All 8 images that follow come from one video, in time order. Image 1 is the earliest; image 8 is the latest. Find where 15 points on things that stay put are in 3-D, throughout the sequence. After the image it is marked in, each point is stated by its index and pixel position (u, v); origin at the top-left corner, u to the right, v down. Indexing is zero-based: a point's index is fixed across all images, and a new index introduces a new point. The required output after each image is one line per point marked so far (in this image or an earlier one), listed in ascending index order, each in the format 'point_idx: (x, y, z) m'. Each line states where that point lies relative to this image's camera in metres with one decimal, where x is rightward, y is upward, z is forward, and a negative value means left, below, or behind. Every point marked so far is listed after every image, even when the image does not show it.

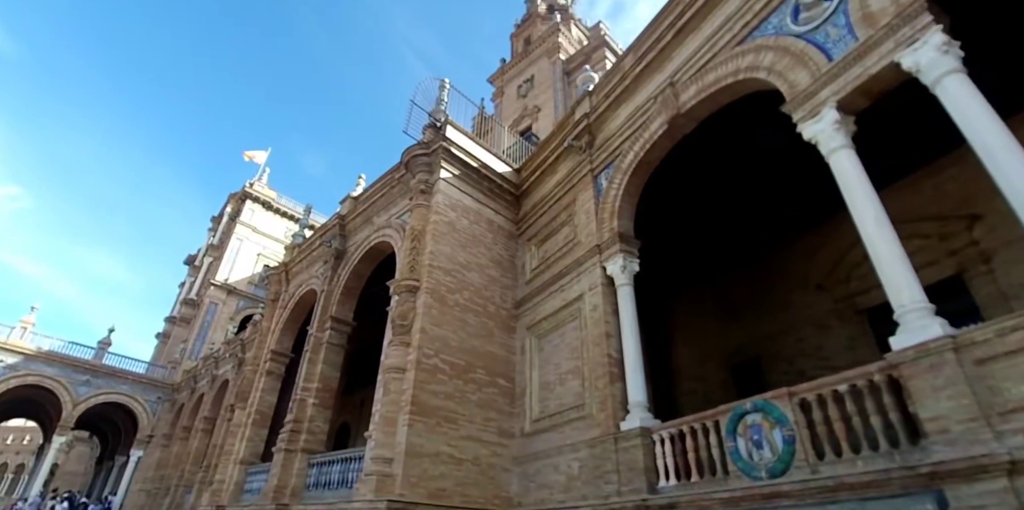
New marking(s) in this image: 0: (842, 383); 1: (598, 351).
0: (+3.1, -1.2, +4.7) m
1: (+1.4, -1.5, +7.9) m
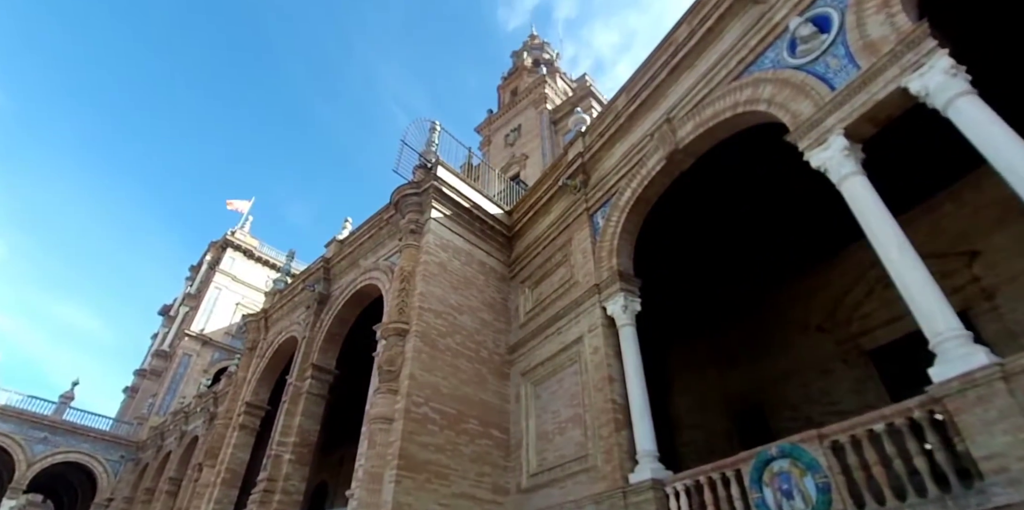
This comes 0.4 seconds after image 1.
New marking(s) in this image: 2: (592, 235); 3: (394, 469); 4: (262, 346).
0: (+3.2, -1.4, +4.3) m
1: (+1.3, -2.1, +7.4) m
2: (+1.5, +0.4, +9.1) m
3: (-1.7, -3.1, +7.1) m
4: (-7.4, -2.7, +14.4) m
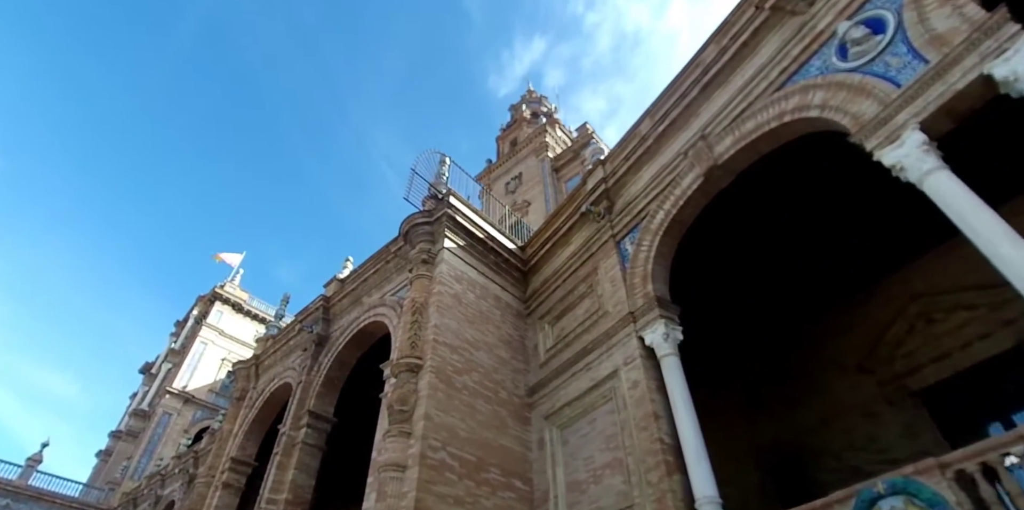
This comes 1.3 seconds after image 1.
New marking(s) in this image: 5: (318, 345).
0: (+3.6, -1.3, +3.5) m
1: (+1.7, -2.4, +6.5) m
2: (+1.9, -0.1, +8.5) m
3: (-1.3, -3.3, +6.0) m
4: (-7.1, -3.8, +13.3) m
5: (-4.4, -2.0, +11.1) m
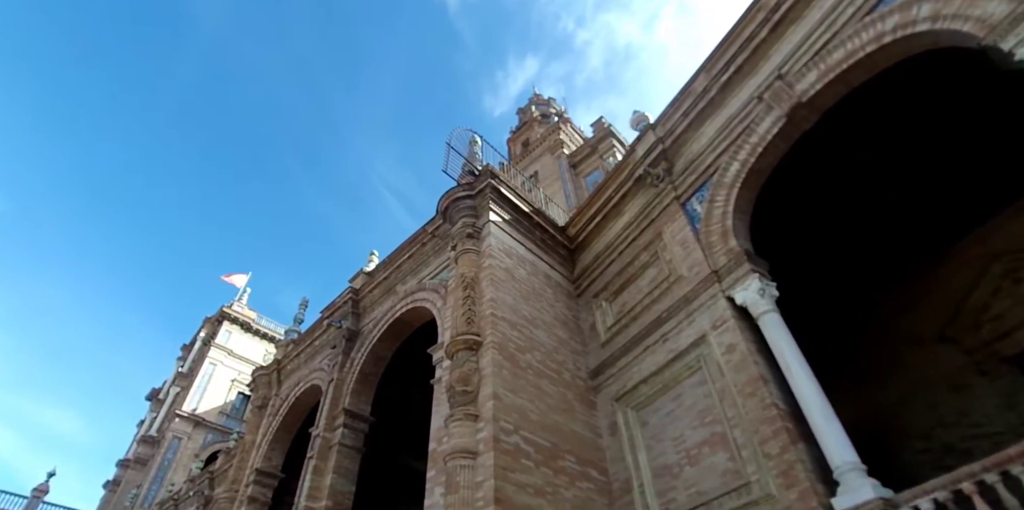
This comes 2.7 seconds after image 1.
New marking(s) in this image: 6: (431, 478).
0: (+4.6, -0.5, +2.7) m
1: (+2.7, -1.7, +5.7) m
2: (+2.8, +0.5, +7.7) m
3: (-0.2, -2.8, +5.1) m
4: (-6.0, -3.7, +12.4) m
5: (-3.4, -1.8, +10.3) m
6: (-1.0, -2.8, +6.1) m
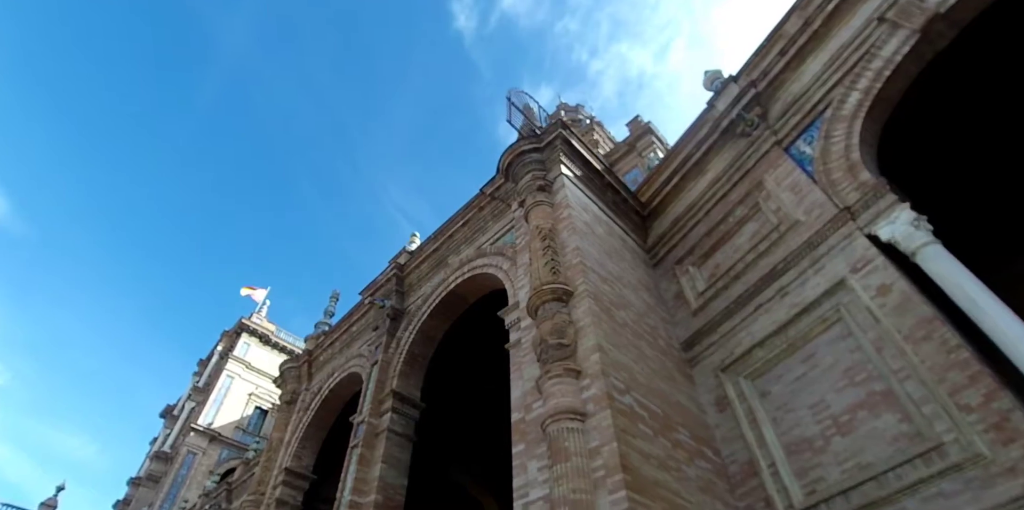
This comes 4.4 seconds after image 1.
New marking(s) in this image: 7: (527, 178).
0: (+5.6, +0.5, +1.6) m
1: (+3.8, -0.8, +4.5) m
2: (+3.9, +1.2, +6.7) m
3: (+0.8, -1.9, +4.0) m
4: (-4.8, -3.3, +11.3) m
5: (-2.2, -1.2, +9.2) m
6: (+0.1, -2.0, +4.9) m
7: (+0.2, +1.2, +7.8) m
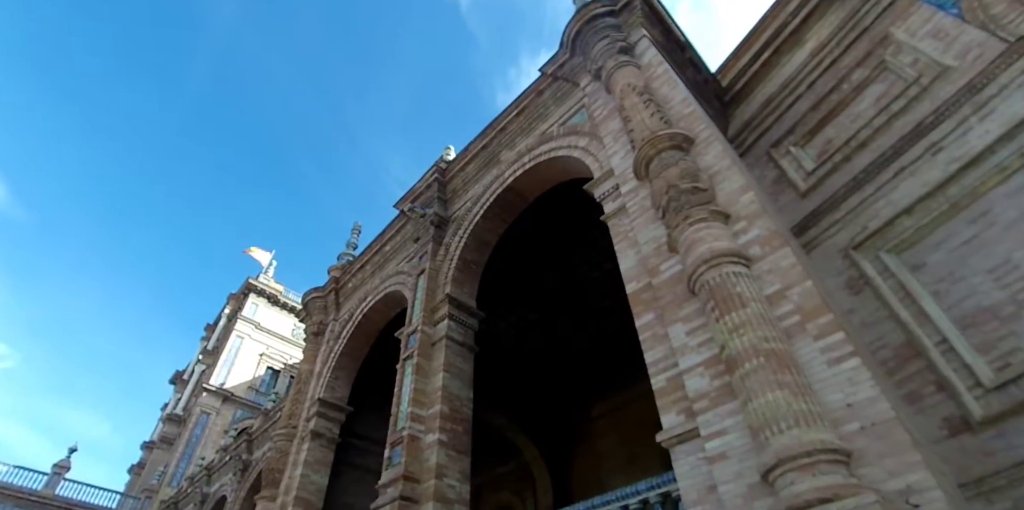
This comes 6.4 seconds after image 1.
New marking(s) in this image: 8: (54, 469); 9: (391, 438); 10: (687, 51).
0: (+6.6, +1.9, +0.5) m
1: (+4.8, +0.6, +3.5) m
2: (+4.8, +2.8, +5.5) m
3: (+1.9, -0.5, +3.0) m
4: (-3.8, -1.6, +10.3) m
5: (-1.2, +0.4, +8.2) m
6: (+1.1, -0.5, +3.9) m
7: (+1.2, +2.8, +6.6) m
8: (-18.4, -8.5, +20.0) m
9: (-1.3, -2.0, +5.4) m
10: (+2.5, +3.0, +7.3) m
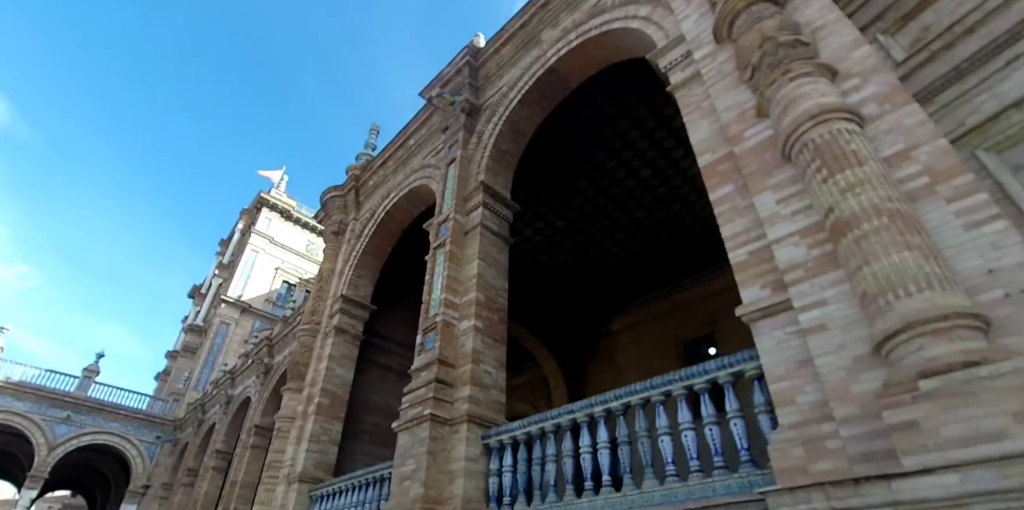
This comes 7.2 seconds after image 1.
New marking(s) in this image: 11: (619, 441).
0: (+7.0, +2.0, -0.4) m
1: (+5.3, +1.3, +2.8) m
2: (+5.5, +3.7, +4.6) m
3: (+2.2, +0.3, +2.5) m
4: (-3.2, +0.5, +10.0) m
5: (-0.6, +2.0, +7.6) m
6: (+1.5, +0.4, +3.5) m
7: (+1.8, +4.0, +5.7) m
8: (-18.0, -4.3, +20.8) m
9: (-0.9, -0.7, +5.2) m
10: (+3.2, +4.2, +6.3) m
11: (+0.7, -1.2, +3.2) m
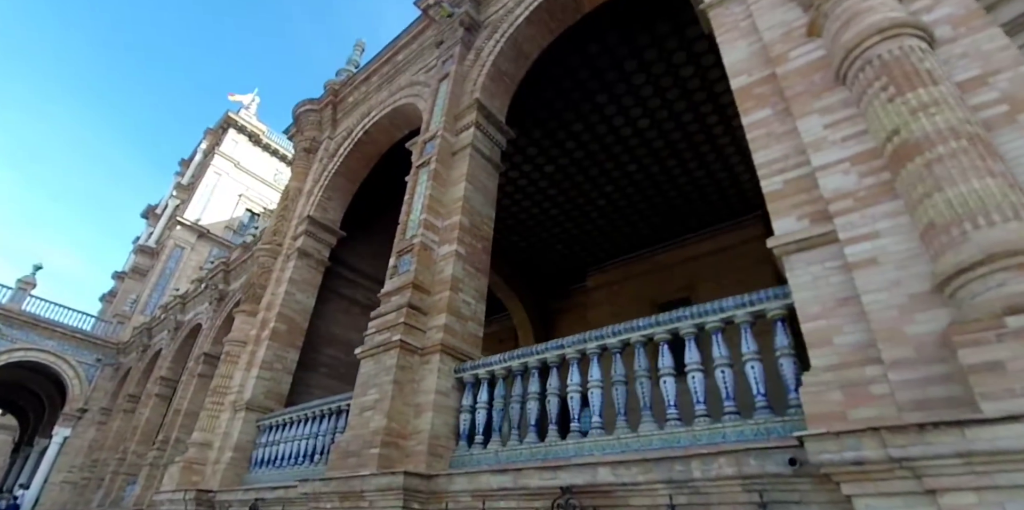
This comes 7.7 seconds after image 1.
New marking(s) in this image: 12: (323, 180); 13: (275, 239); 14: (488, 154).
0: (+7.4, +1.6, -0.5) m
1: (+5.4, +1.3, +2.6) m
2: (+5.8, +3.8, +4.2) m
3: (+2.3, +0.5, +2.2) m
4: (-3.5, +1.8, +9.3) m
5: (-0.6, +2.9, +6.9) m
6: (+1.5, +0.8, +3.1) m
7: (+2.1, +4.5, +5.1) m
8: (-19.2, -0.7, +19.4) m
9: (-1.1, +0.1, +4.7) m
10: (+3.5, +4.7, +5.8) m
11: (+0.6, -0.7, +2.9) m
12: (-3.2, +1.2, +8.5) m
13: (-4.1, +0.1, +8.5) m
14: (-0.4, +1.0, +6.0) m
